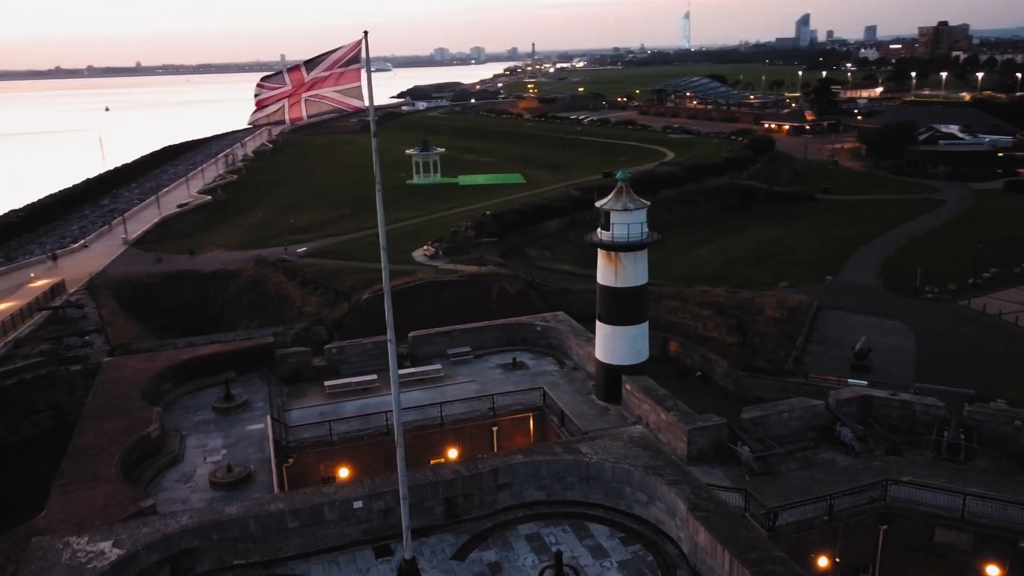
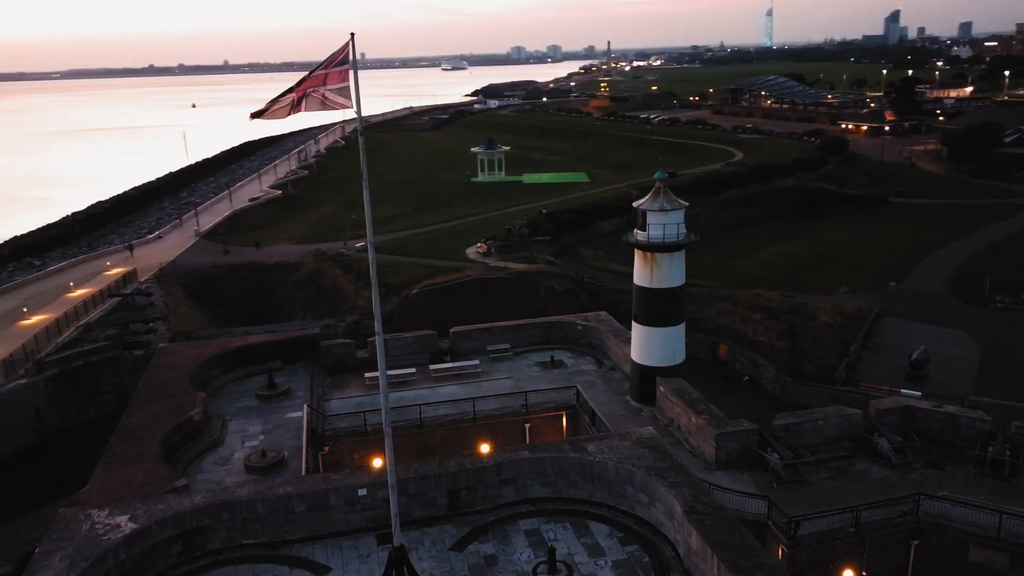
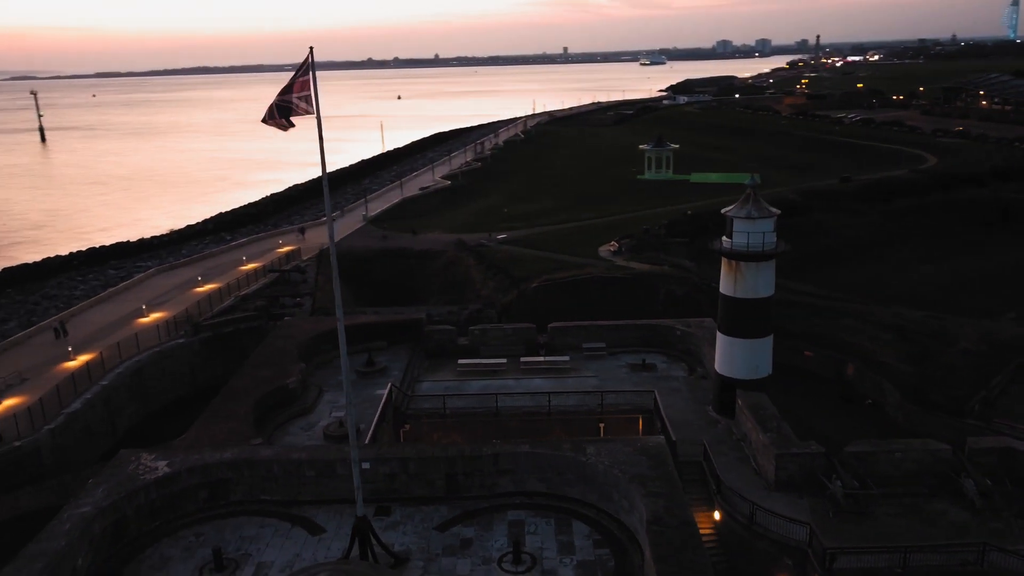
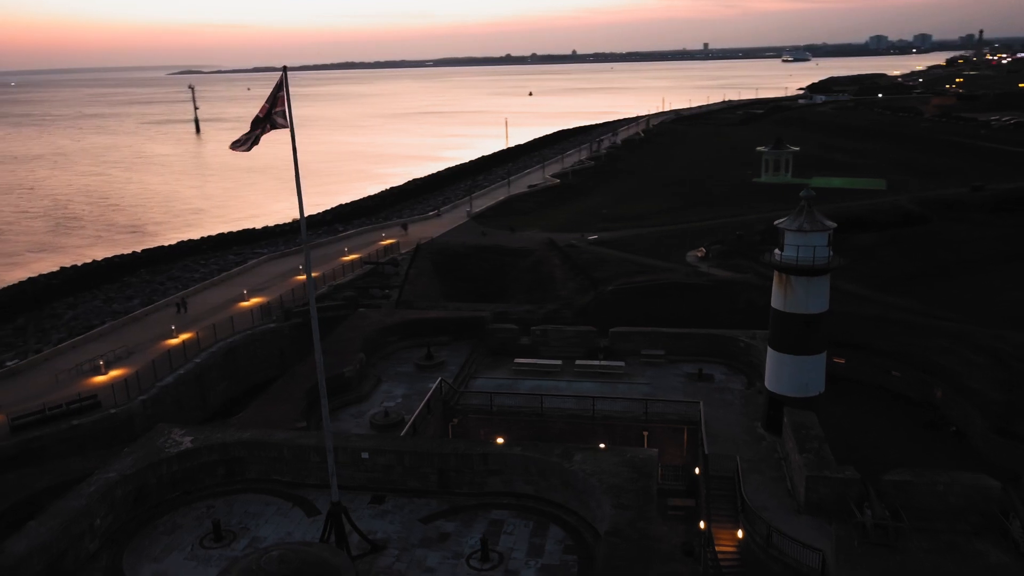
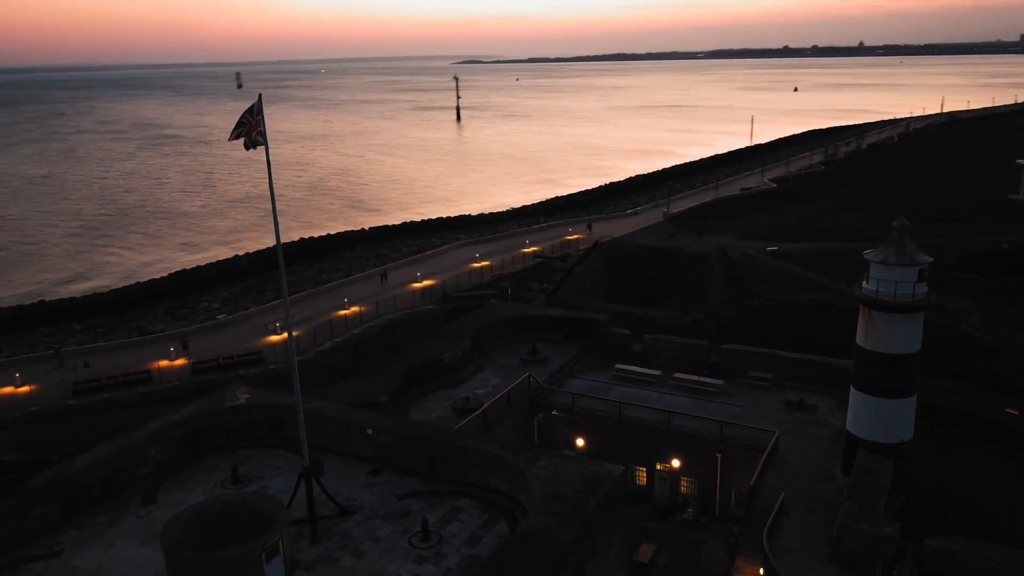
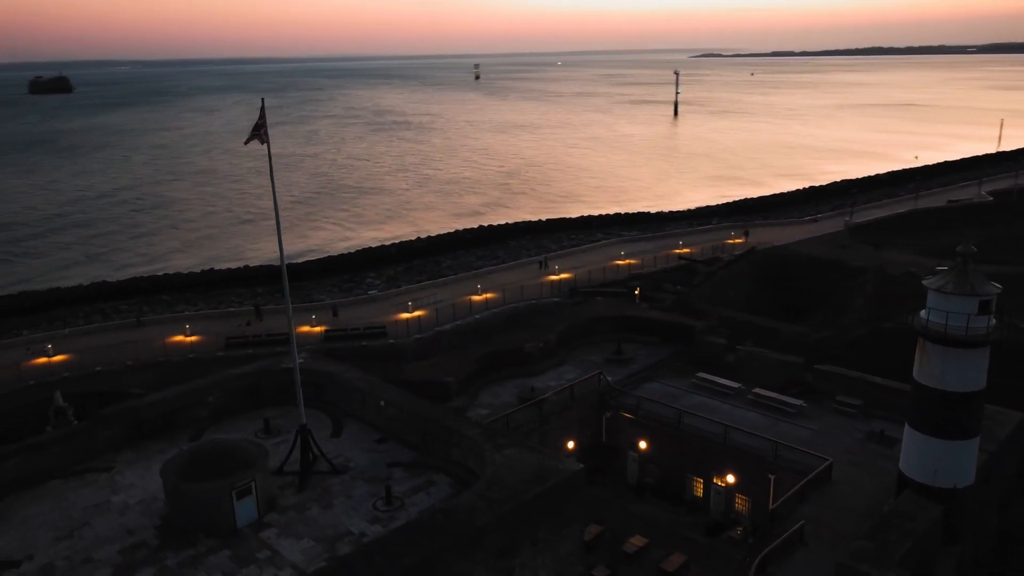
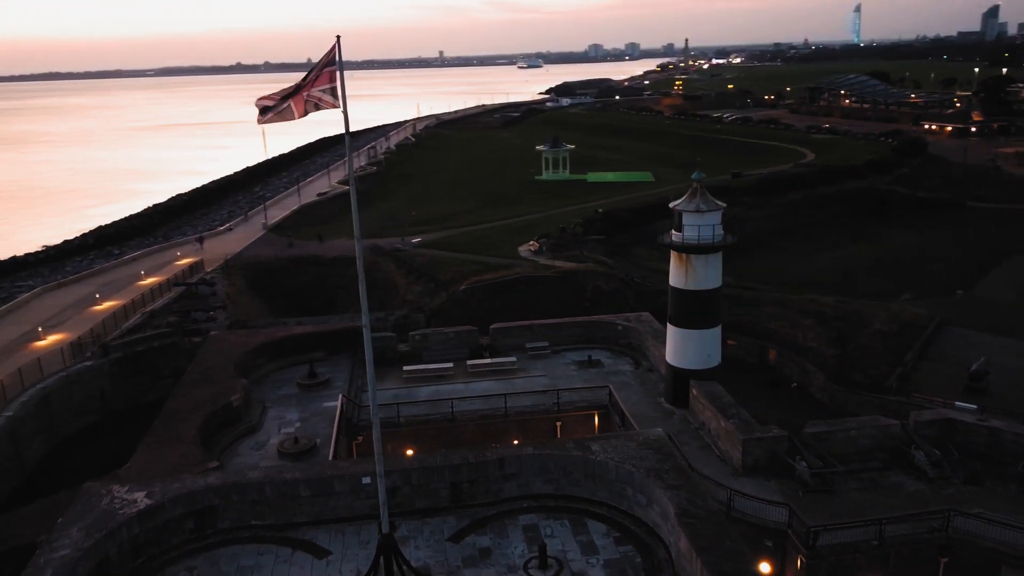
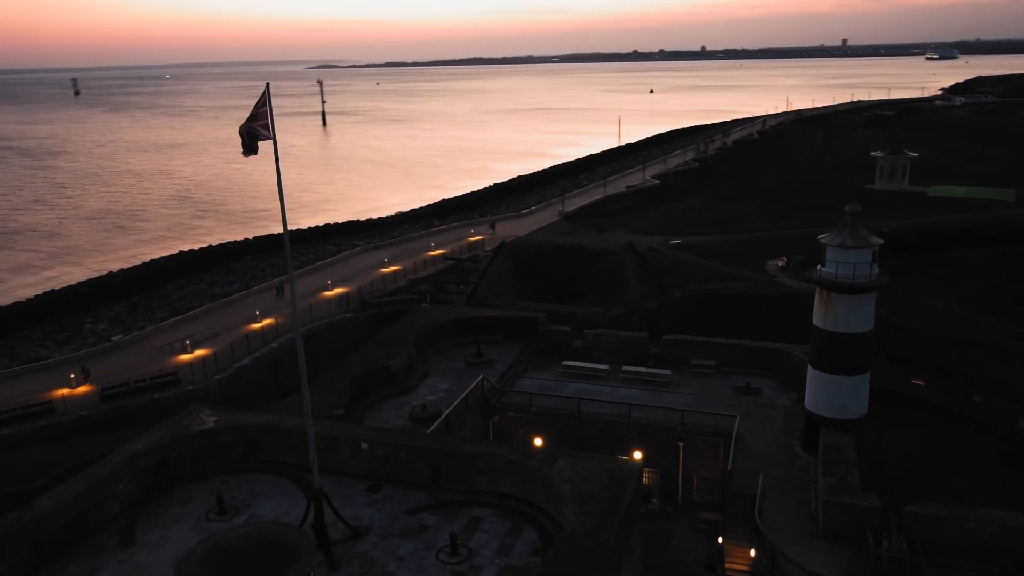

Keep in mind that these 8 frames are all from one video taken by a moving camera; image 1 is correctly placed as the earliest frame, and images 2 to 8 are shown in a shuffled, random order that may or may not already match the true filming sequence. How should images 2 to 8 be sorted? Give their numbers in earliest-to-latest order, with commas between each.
2, 7, 3, 4, 8, 5, 6
